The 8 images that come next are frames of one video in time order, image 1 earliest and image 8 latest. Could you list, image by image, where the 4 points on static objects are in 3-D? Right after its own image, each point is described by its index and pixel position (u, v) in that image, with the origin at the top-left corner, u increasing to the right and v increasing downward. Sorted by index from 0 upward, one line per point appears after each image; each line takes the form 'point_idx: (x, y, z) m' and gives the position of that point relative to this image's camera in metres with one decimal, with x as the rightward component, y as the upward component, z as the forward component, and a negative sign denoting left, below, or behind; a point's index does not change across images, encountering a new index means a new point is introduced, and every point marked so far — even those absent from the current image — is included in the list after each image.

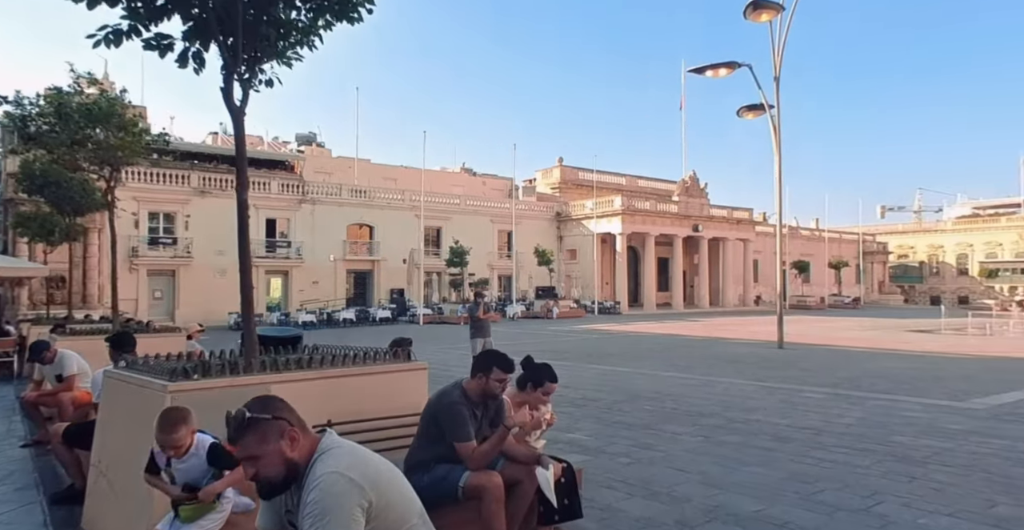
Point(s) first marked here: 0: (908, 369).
0: (+8.7, -2.3, +16.2) m
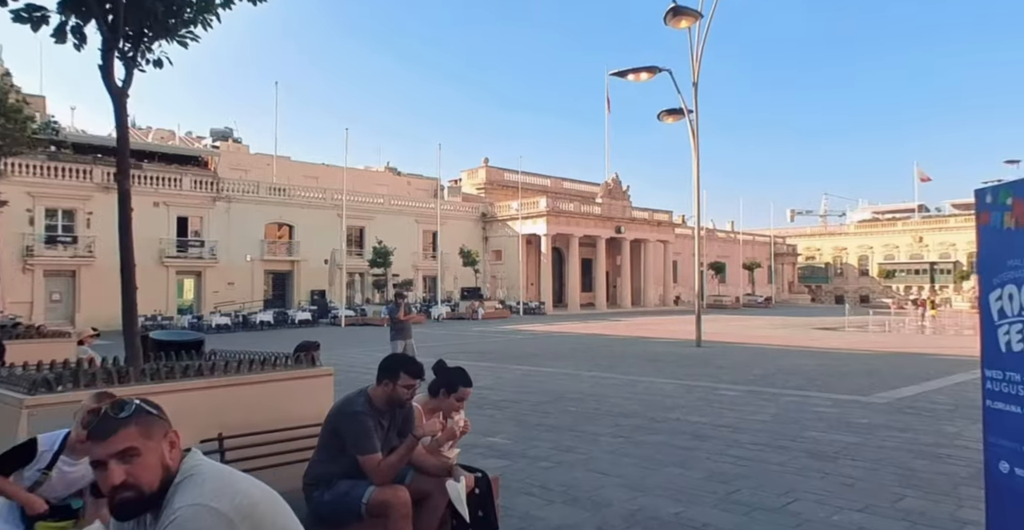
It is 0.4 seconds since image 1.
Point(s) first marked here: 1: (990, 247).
0: (+7.0, -2.3, +16.8) m
1: (+2.4, +0.1, +3.8) m
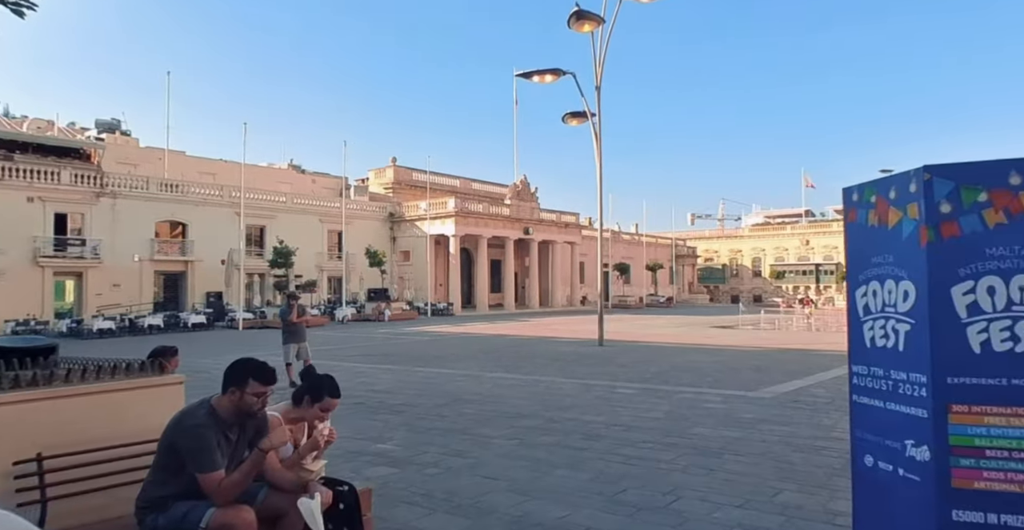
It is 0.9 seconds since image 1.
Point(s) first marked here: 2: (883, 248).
0: (+4.7, -2.3, +17.4) m
1: (+1.8, +0.1, +3.9) m
2: (+1.8, +0.1, +3.6) m
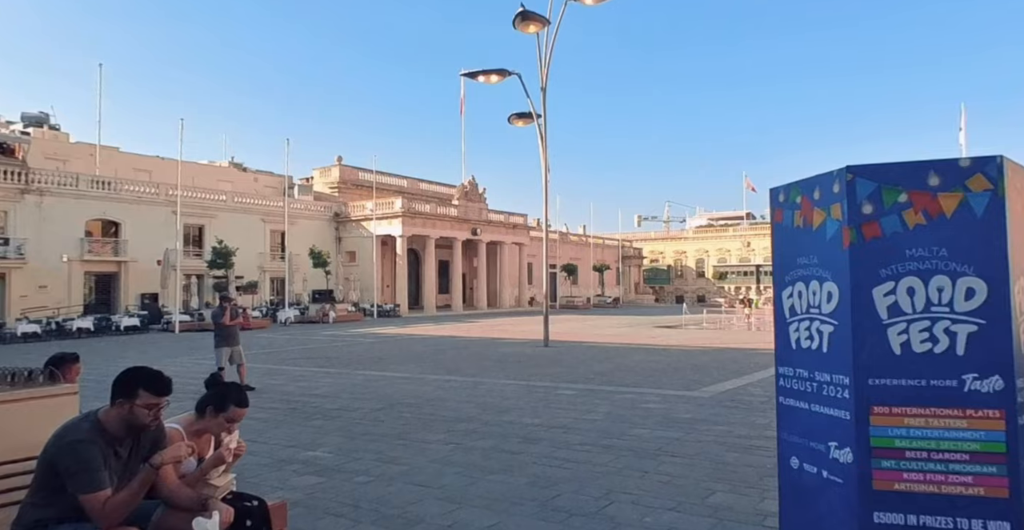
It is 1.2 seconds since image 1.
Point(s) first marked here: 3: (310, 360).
0: (+3.4, -2.3, +17.5) m
1: (+1.4, +0.1, +3.8) m
2: (+1.4, +0.1, +3.6) m
3: (-5.3, -2.5, +19.3) m
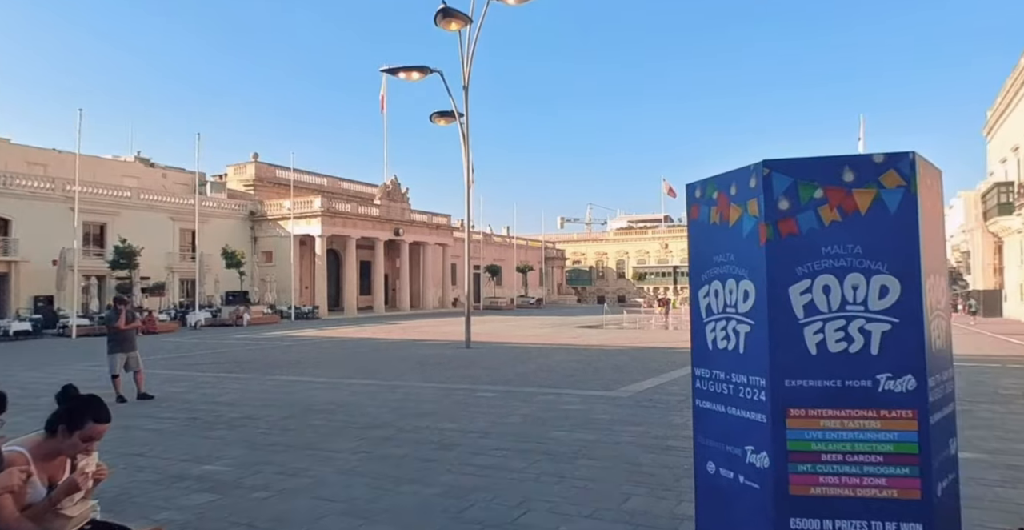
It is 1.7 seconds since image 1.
0: (+1.5, -2.3, +17.5) m
1: (+0.9, +0.1, +3.7) m
2: (+1.0, +0.1, +3.5) m
3: (-7.3, -2.5, +18.4) m
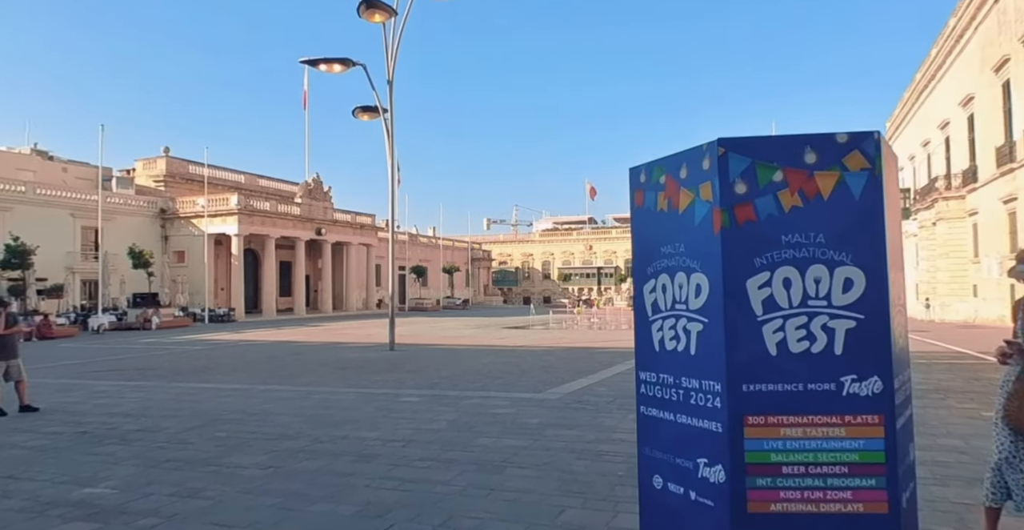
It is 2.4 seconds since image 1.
0: (-0.2, -2.3, +17.2) m
1: (+0.6, +0.2, +3.4) m
2: (+0.7, +0.1, +3.1) m
3: (-9.1, -2.5, +17.1) m
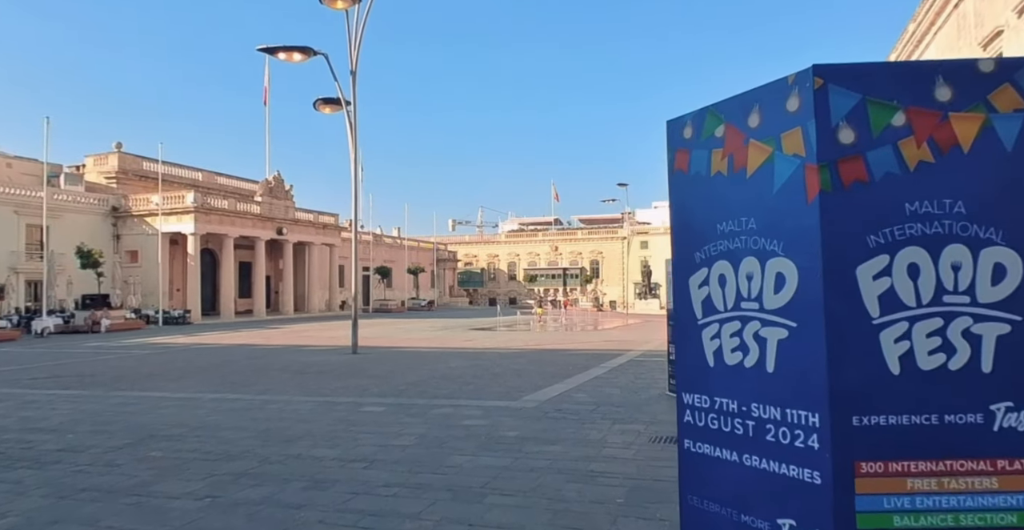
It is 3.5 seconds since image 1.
0: (-0.9, -2.3, +16.2) m
1: (+0.6, +0.2, +2.5) m
2: (+0.7, +0.2, +2.3) m
3: (-9.8, -2.5, +15.8) m
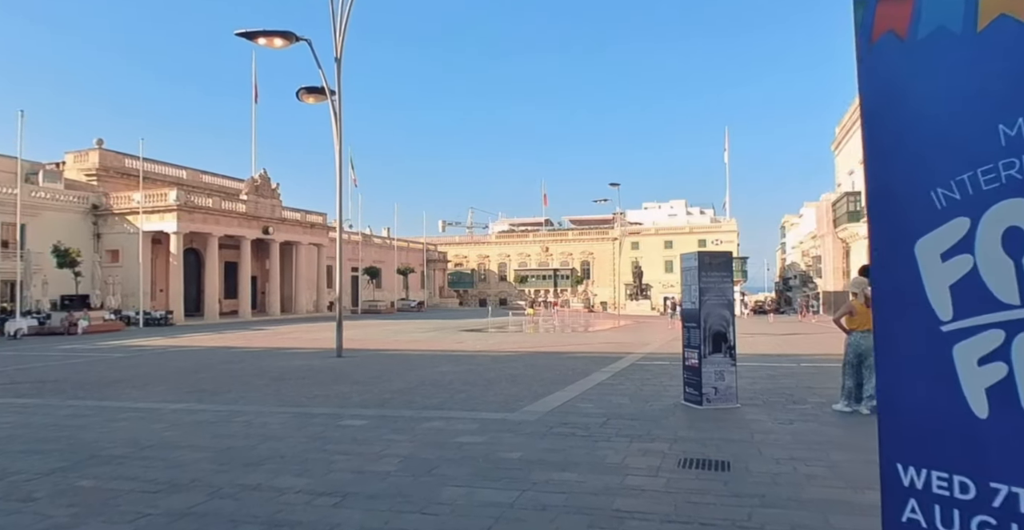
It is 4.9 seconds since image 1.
0: (-1.0, -2.2, +15.0) m
1: (+0.7, +0.3, +1.3) m
2: (+0.8, +0.3, +1.1) m
3: (-9.8, -2.4, +14.4) m
